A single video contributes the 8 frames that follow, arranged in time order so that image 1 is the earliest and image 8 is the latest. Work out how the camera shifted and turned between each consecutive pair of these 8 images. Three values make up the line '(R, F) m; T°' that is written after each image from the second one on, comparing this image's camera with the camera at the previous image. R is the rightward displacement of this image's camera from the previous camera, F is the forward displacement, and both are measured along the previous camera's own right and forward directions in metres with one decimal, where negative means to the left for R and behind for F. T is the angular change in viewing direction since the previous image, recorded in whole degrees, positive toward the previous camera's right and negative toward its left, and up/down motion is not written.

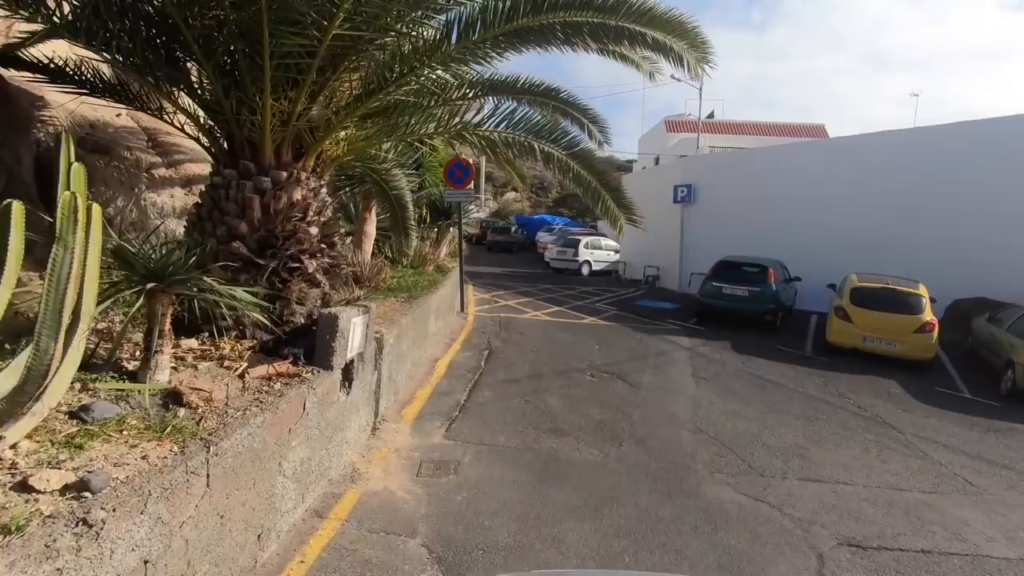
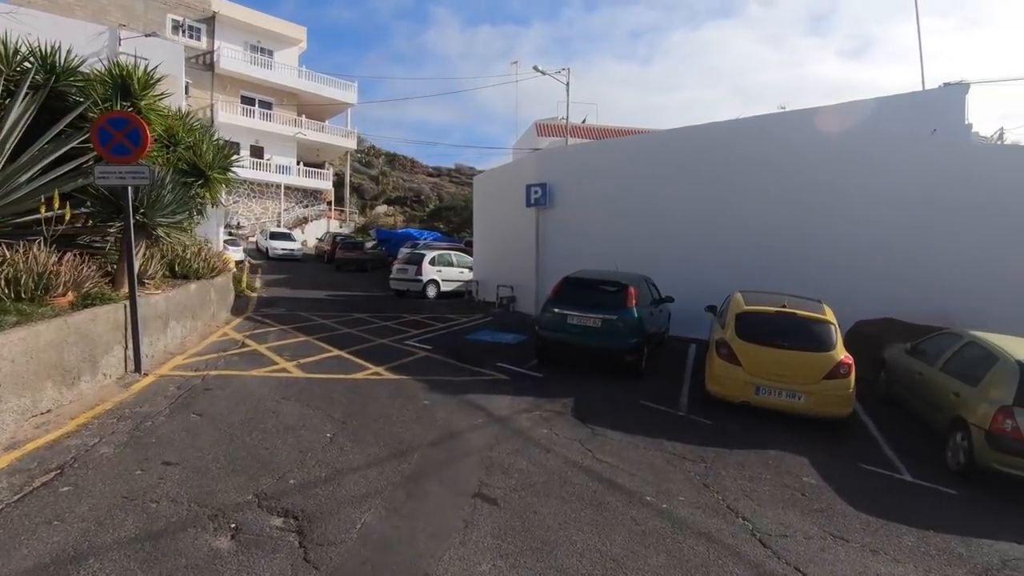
(+2.4, +4.0) m; +10°
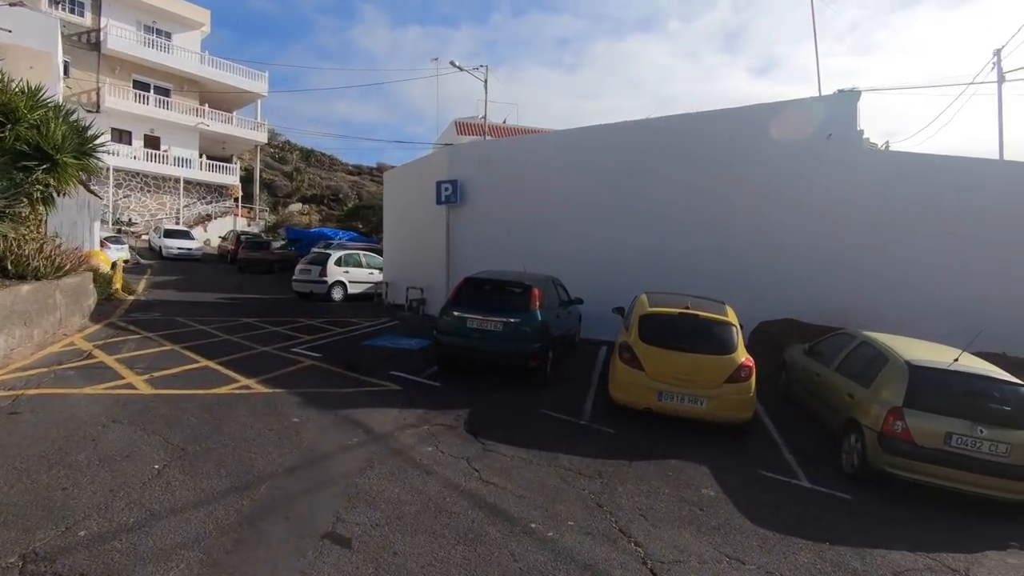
(+0.5, +0.6) m; +7°
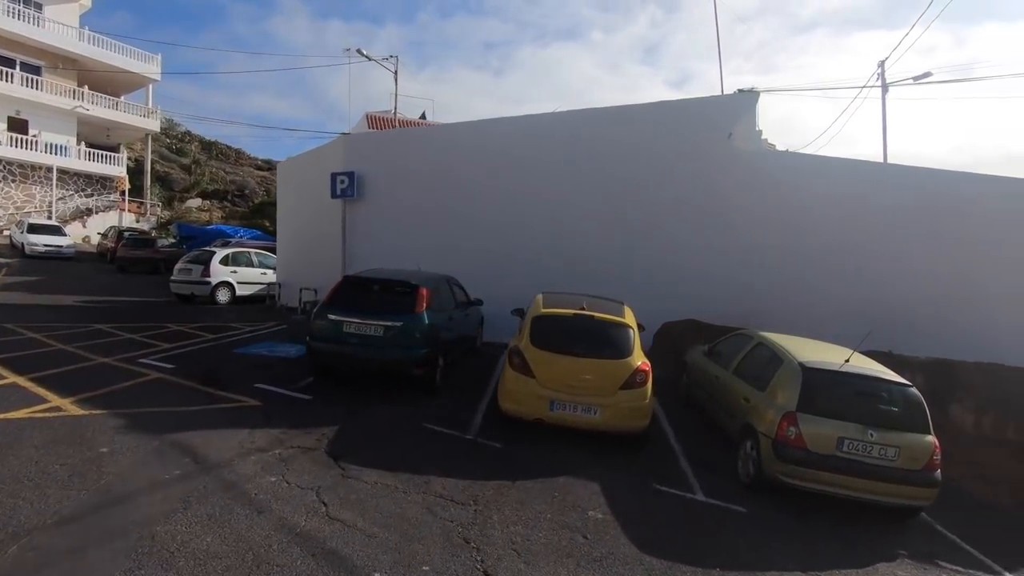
(+0.6, +0.7) m; +8°
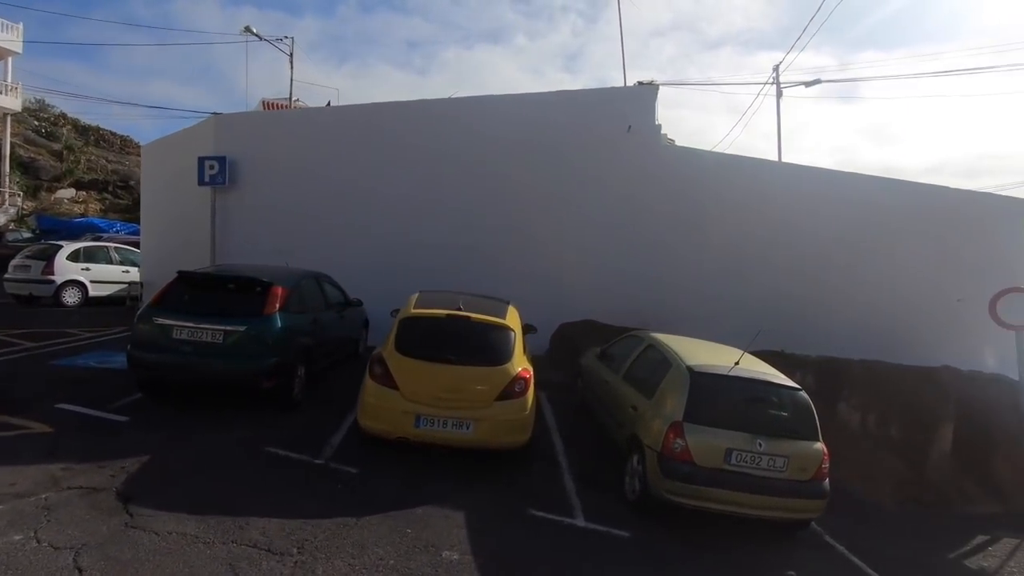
(+0.6, +0.8) m; +8°
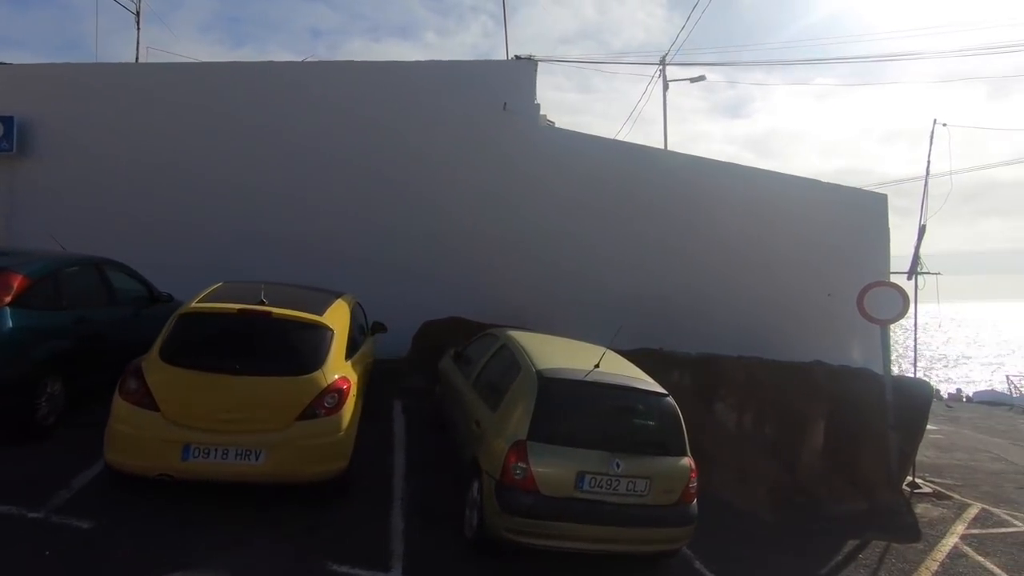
(+0.8, +1.0) m; +9°
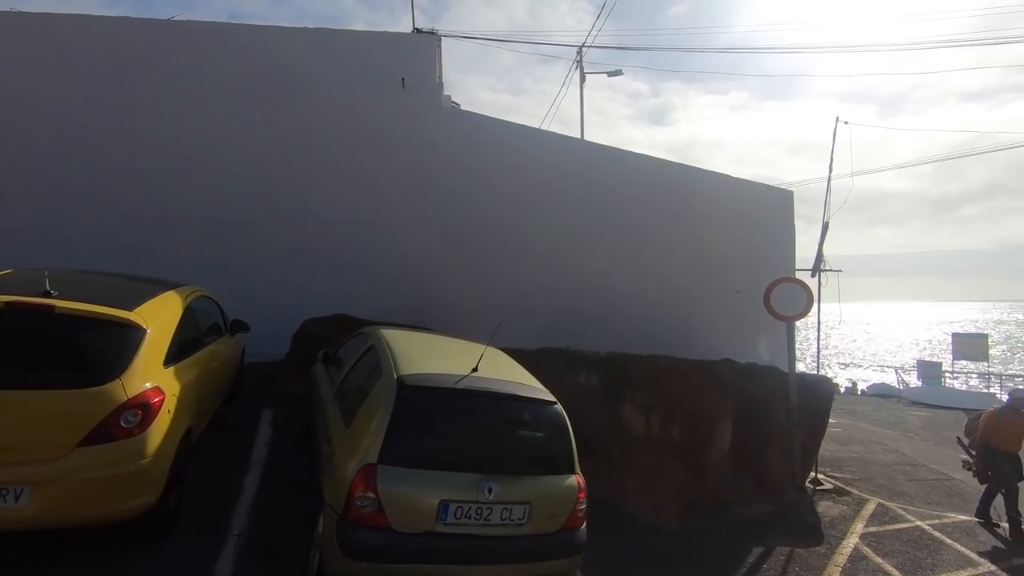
(+0.5, +0.7) m; +7°
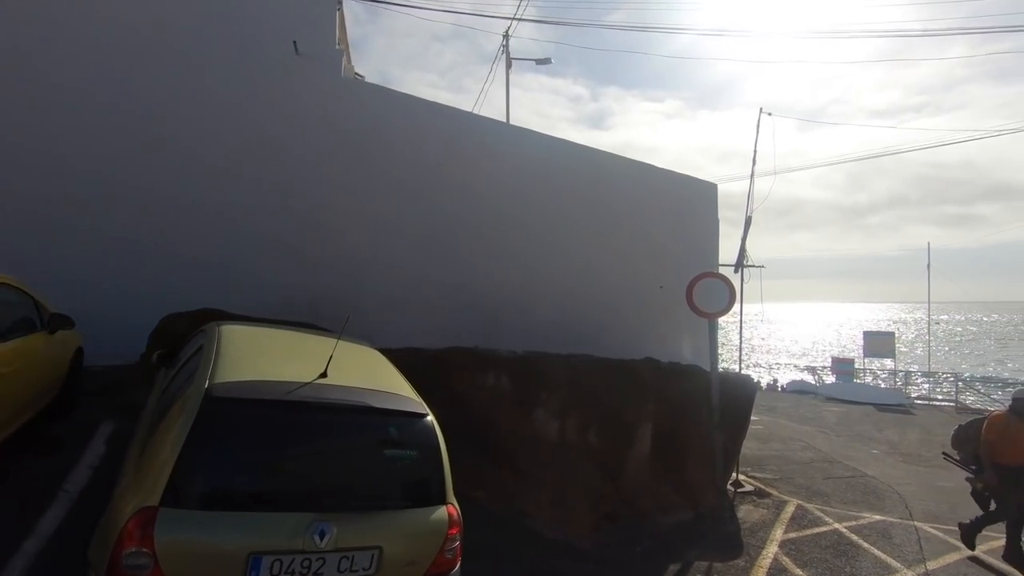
(+0.4, +0.7) m; +6°
